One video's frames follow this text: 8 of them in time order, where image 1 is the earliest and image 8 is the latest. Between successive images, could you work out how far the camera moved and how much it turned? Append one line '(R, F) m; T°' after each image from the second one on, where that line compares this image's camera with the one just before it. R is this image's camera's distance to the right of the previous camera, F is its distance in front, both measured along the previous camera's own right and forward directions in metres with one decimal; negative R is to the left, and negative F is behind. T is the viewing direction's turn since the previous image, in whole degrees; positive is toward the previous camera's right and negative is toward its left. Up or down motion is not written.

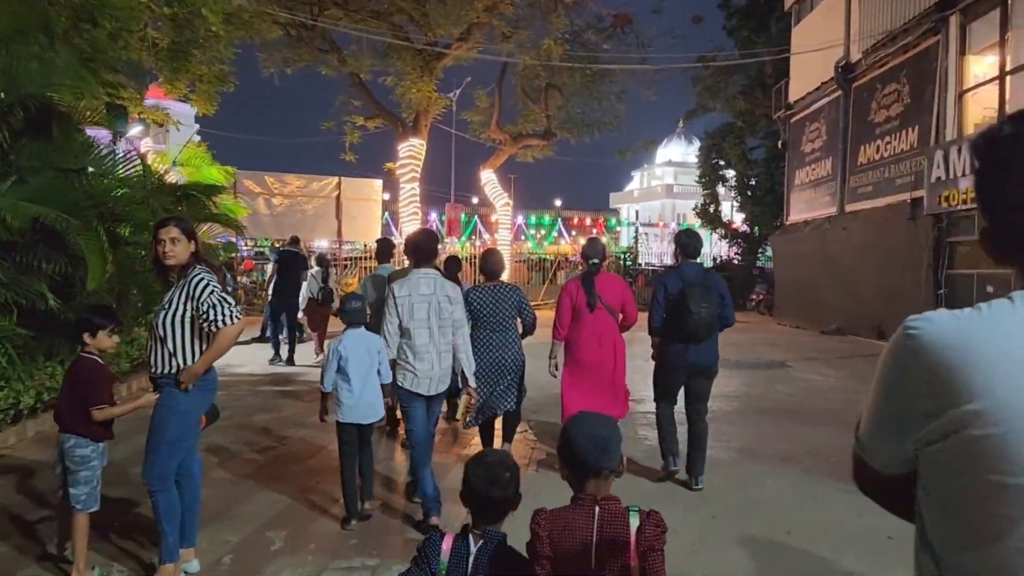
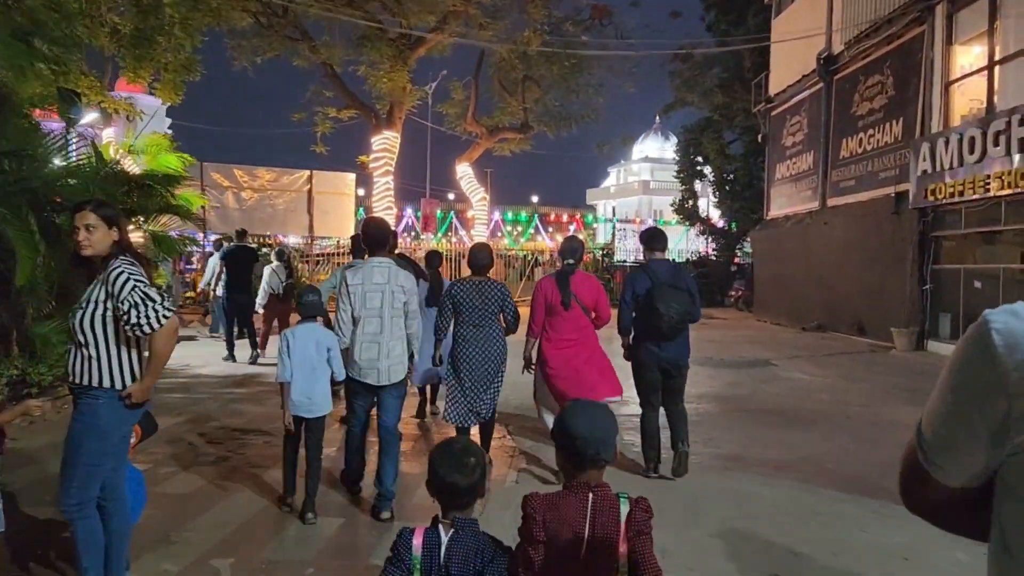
(0.0, +0.5) m; +2°
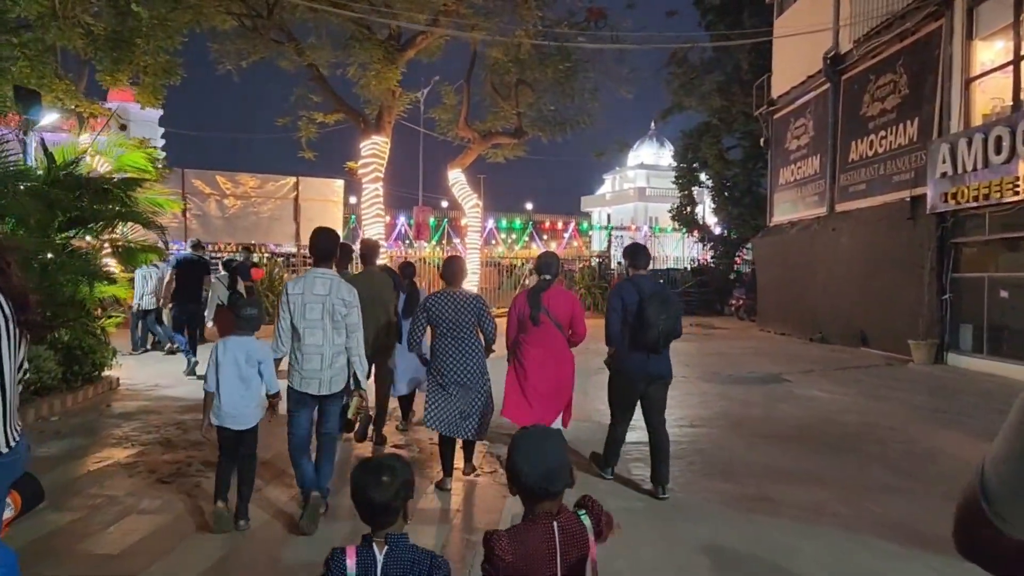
(0.0, +0.9) m; 0°
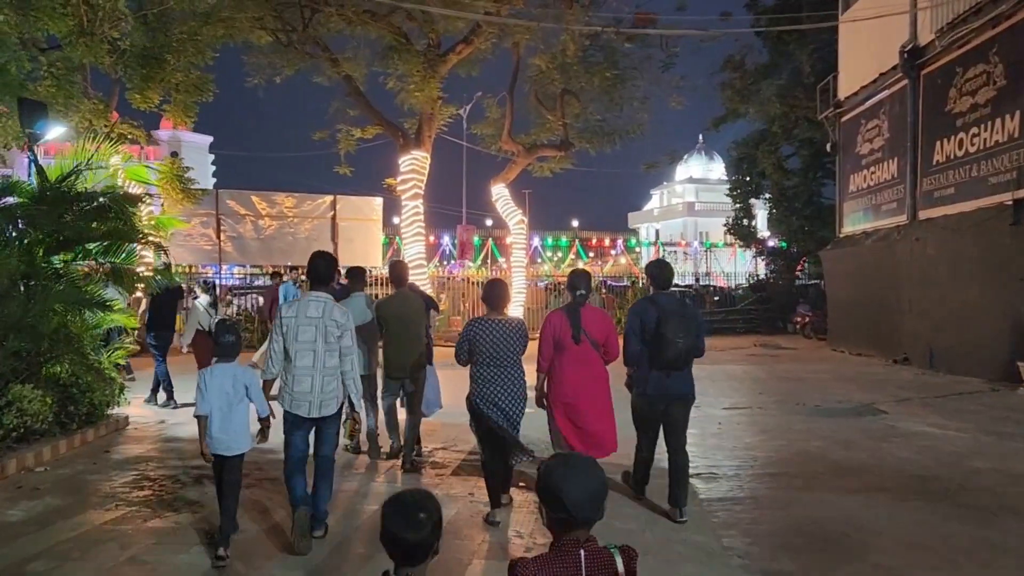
(-0.1, +1.3) m; -3°
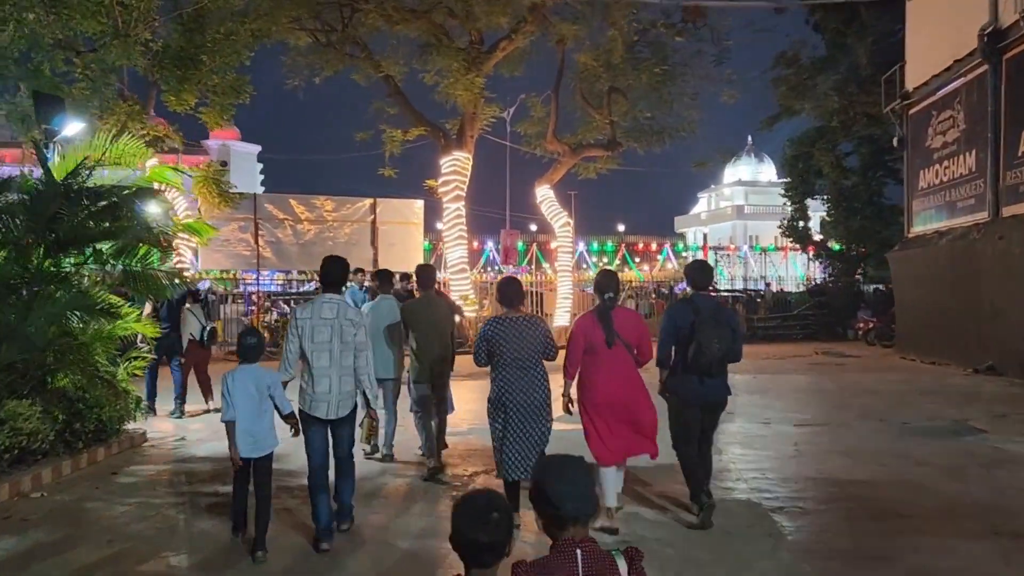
(0.0, +0.9) m; -3°
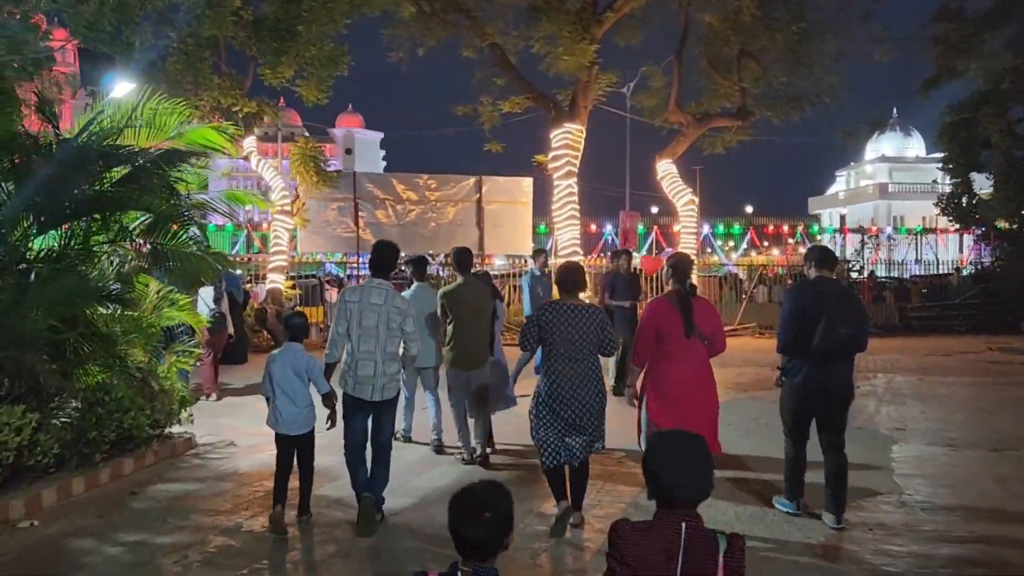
(+0.1, +1.7) m; -8°
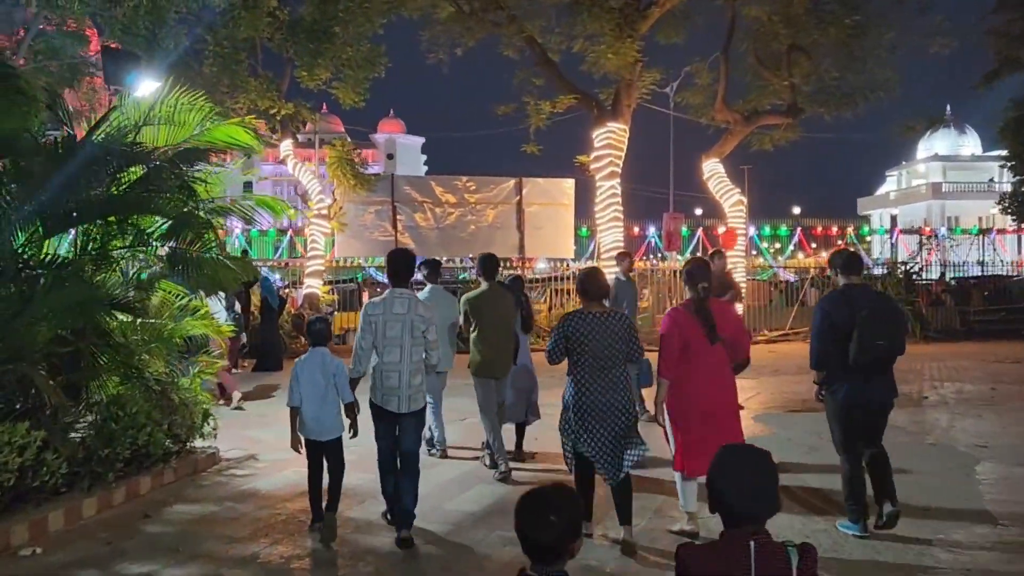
(0.0, +0.5) m; -3°
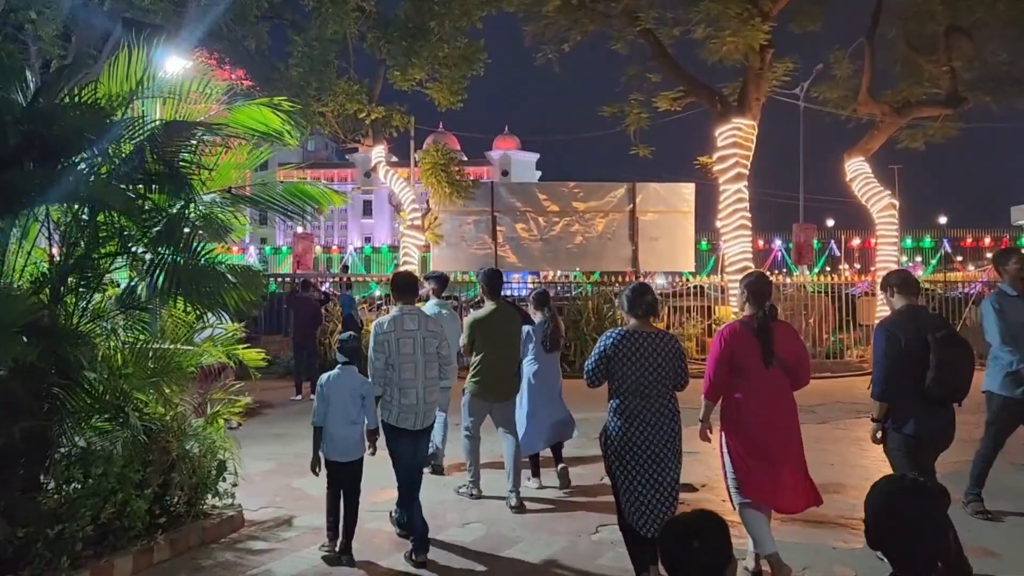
(+0.1, +1.8) m; -8°
